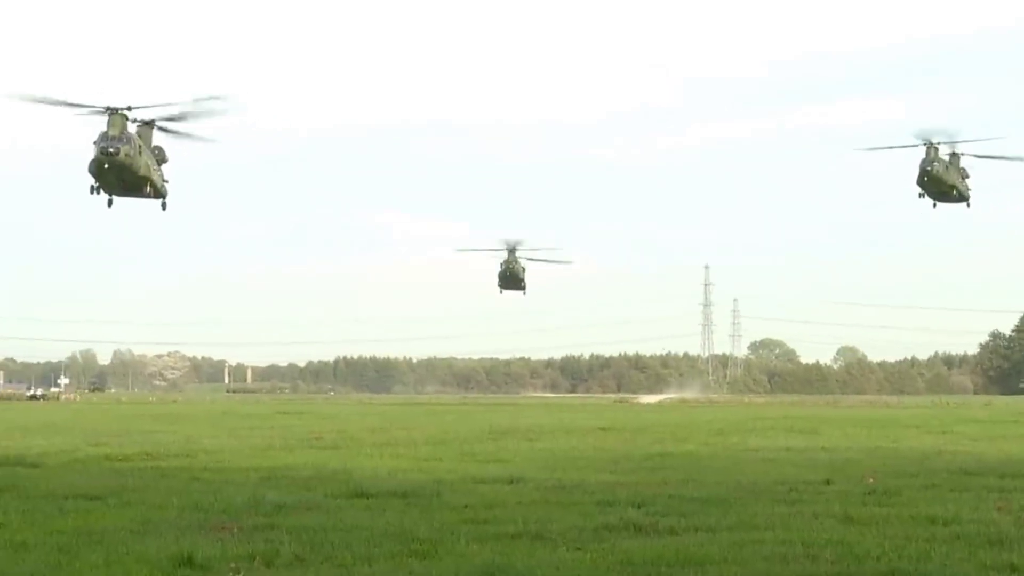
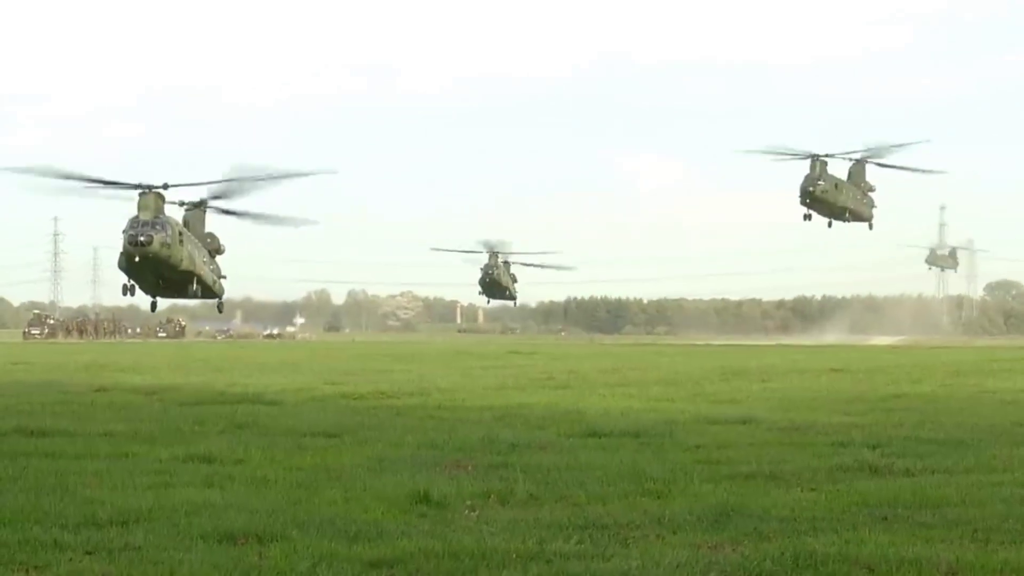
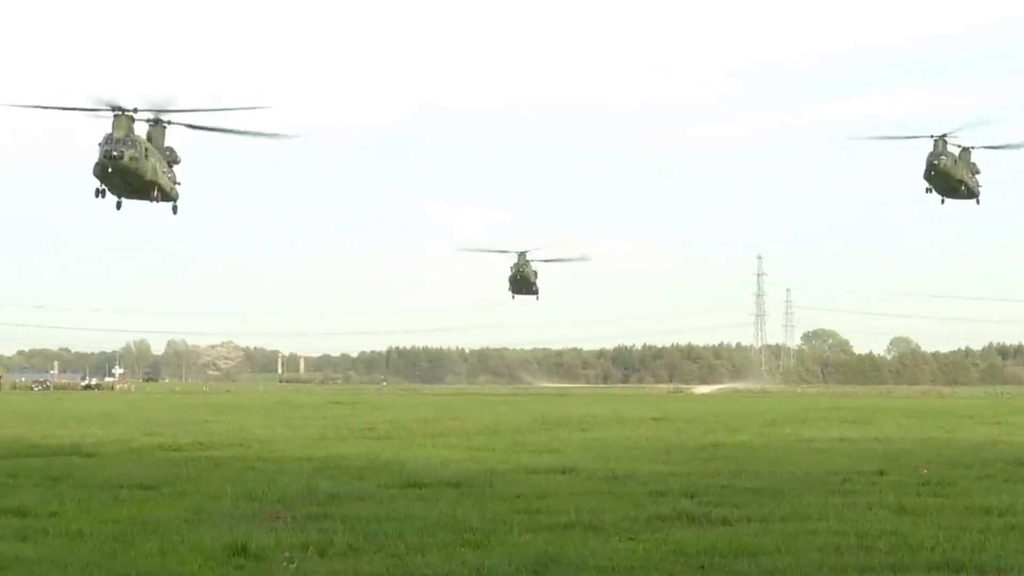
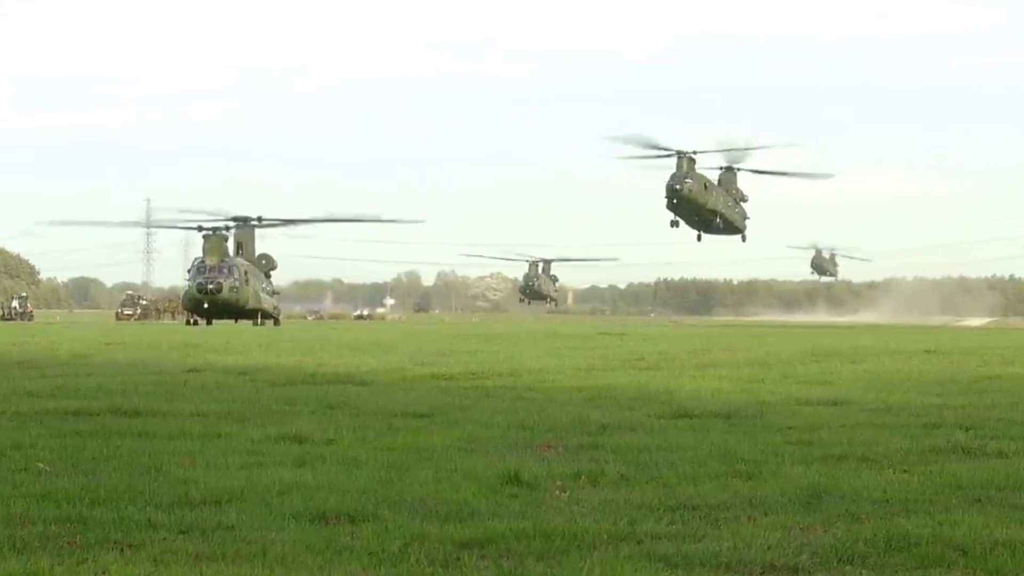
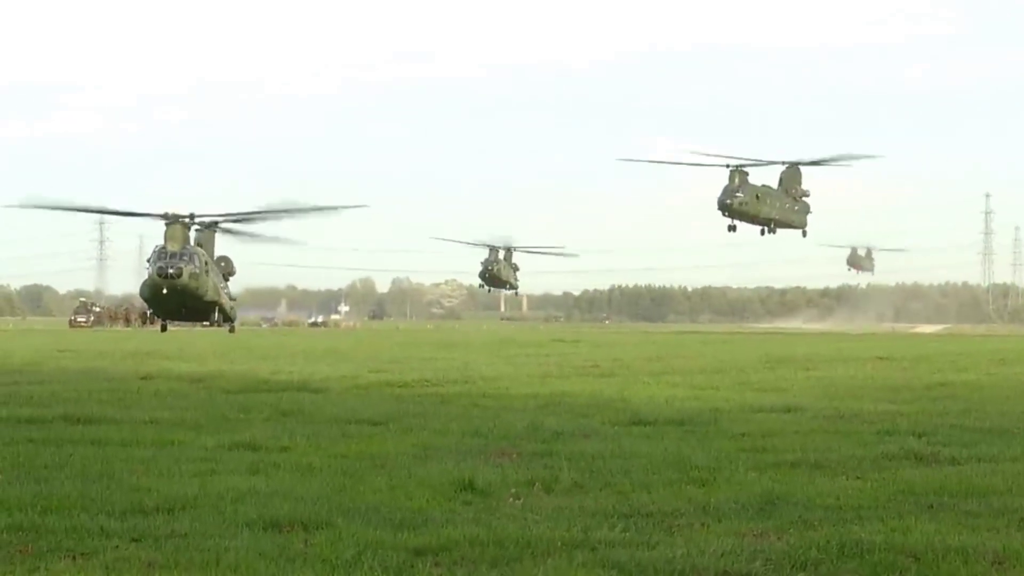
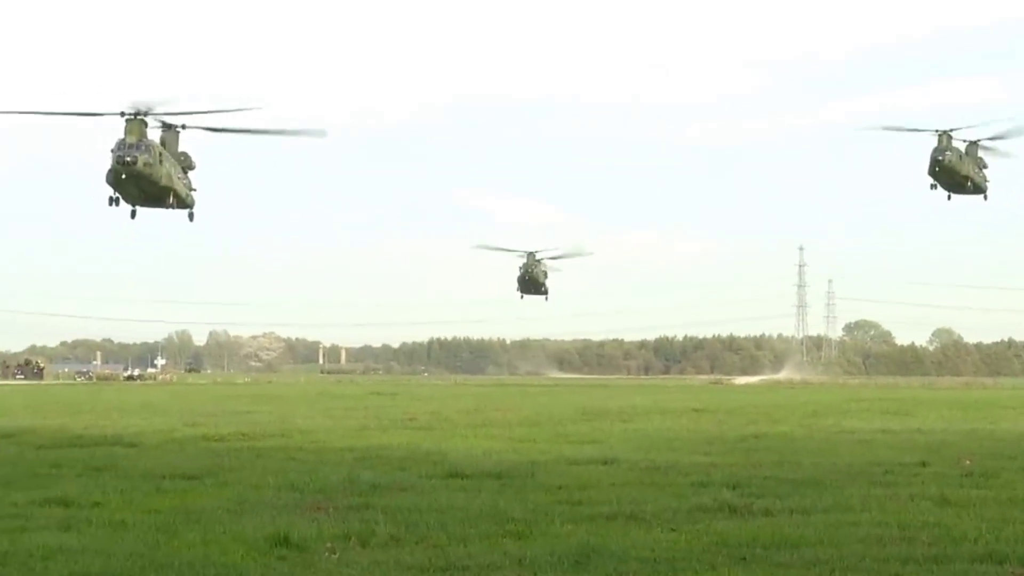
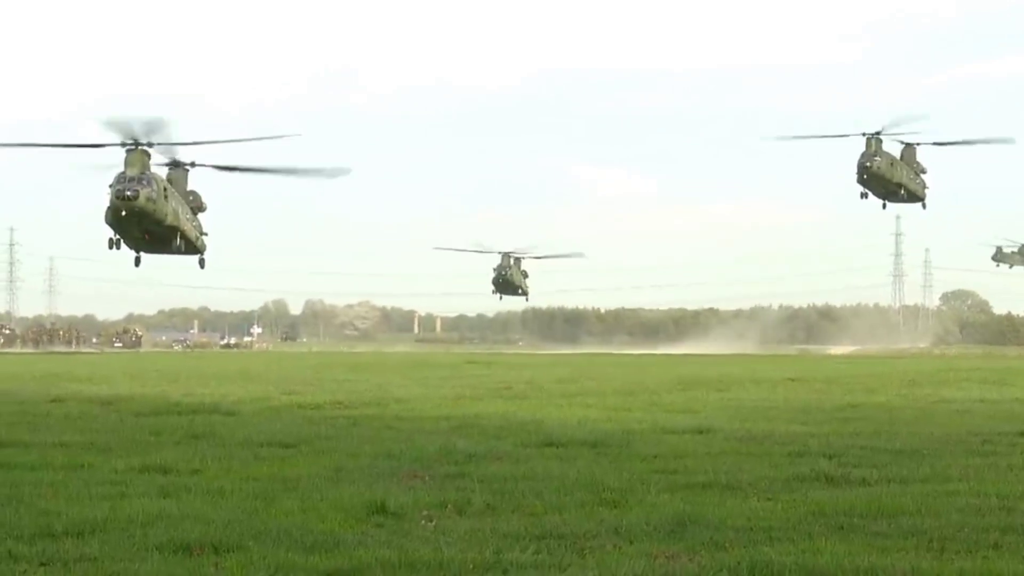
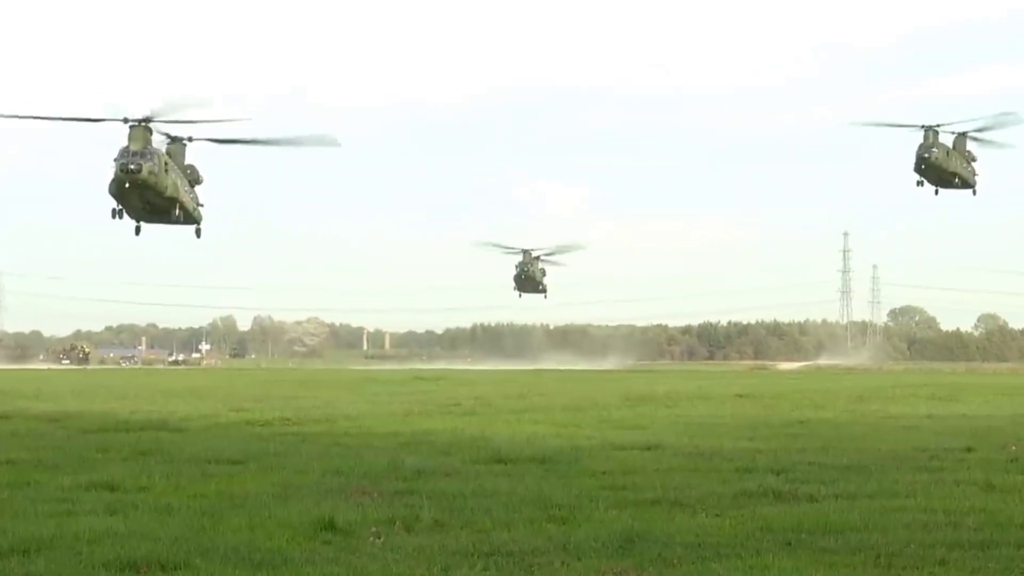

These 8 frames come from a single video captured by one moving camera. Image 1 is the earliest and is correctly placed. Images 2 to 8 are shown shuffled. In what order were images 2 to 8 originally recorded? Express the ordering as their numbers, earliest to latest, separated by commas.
3, 6, 8, 7, 2, 5, 4
